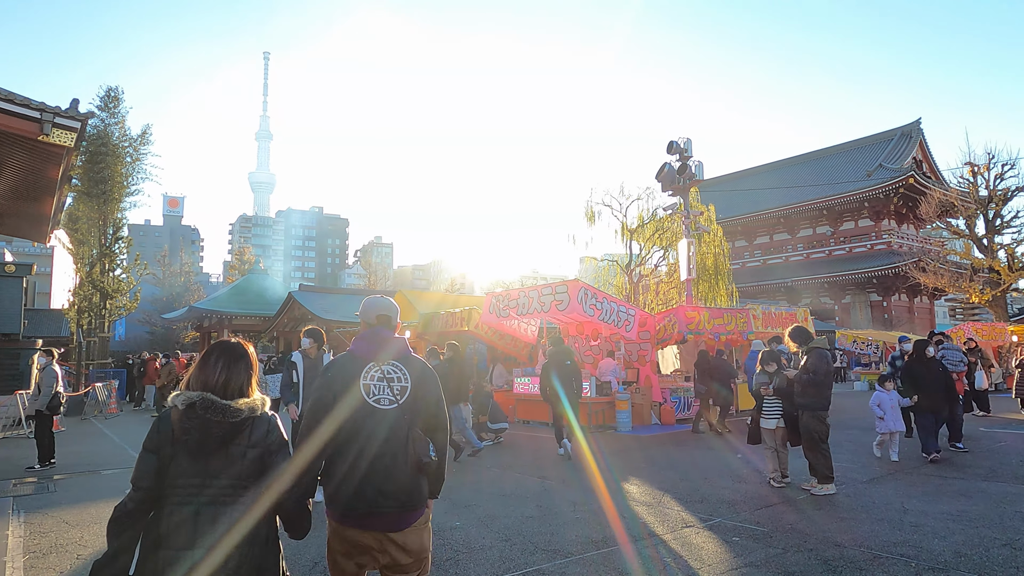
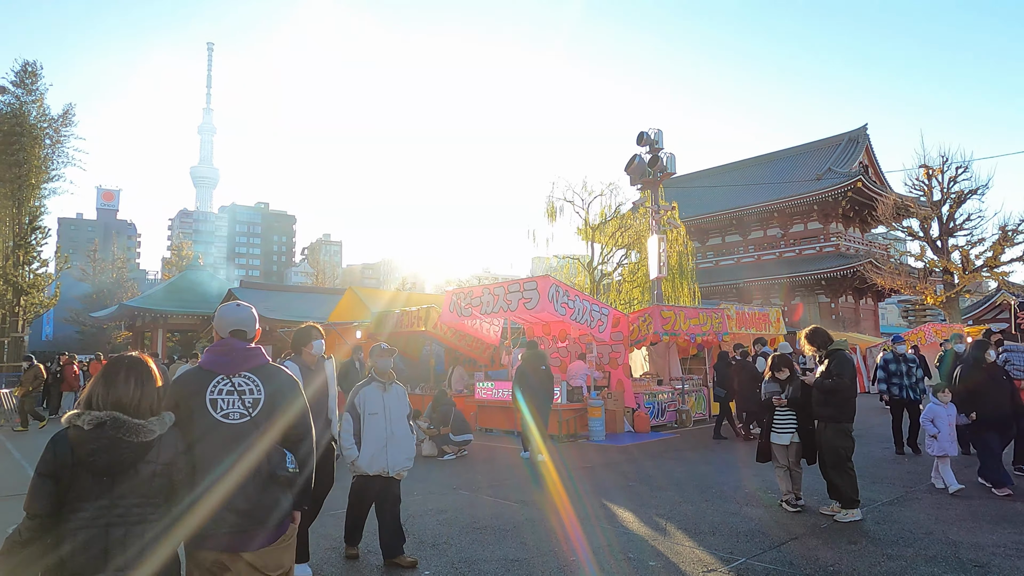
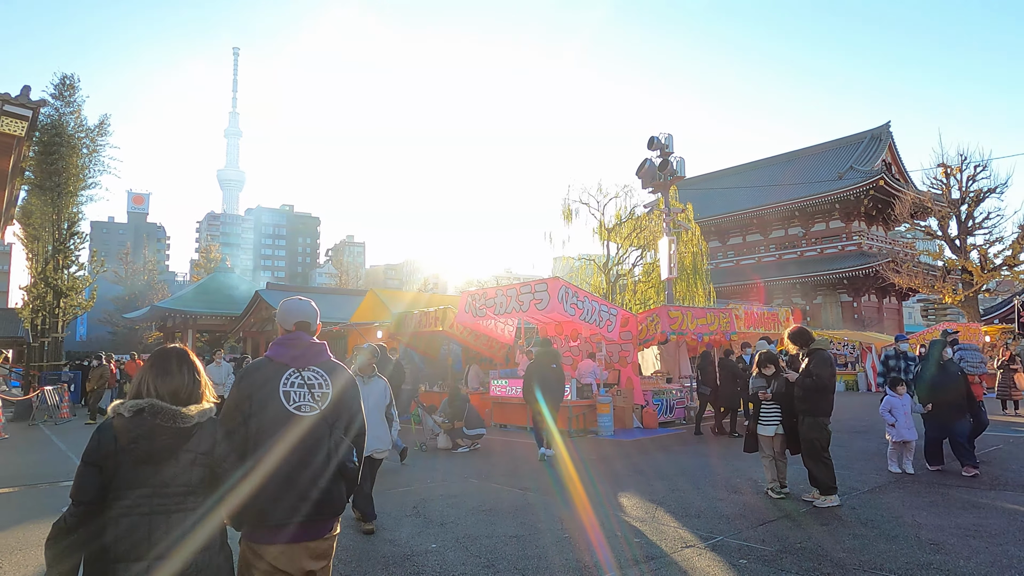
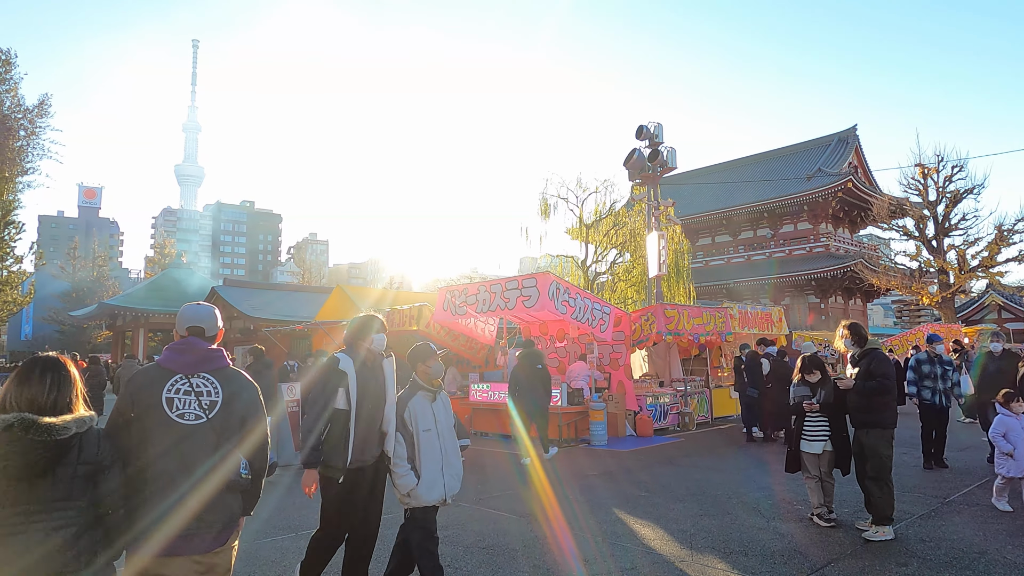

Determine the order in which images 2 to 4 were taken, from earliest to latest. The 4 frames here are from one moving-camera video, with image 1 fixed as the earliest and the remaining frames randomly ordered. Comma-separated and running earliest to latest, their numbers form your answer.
3, 2, 4
